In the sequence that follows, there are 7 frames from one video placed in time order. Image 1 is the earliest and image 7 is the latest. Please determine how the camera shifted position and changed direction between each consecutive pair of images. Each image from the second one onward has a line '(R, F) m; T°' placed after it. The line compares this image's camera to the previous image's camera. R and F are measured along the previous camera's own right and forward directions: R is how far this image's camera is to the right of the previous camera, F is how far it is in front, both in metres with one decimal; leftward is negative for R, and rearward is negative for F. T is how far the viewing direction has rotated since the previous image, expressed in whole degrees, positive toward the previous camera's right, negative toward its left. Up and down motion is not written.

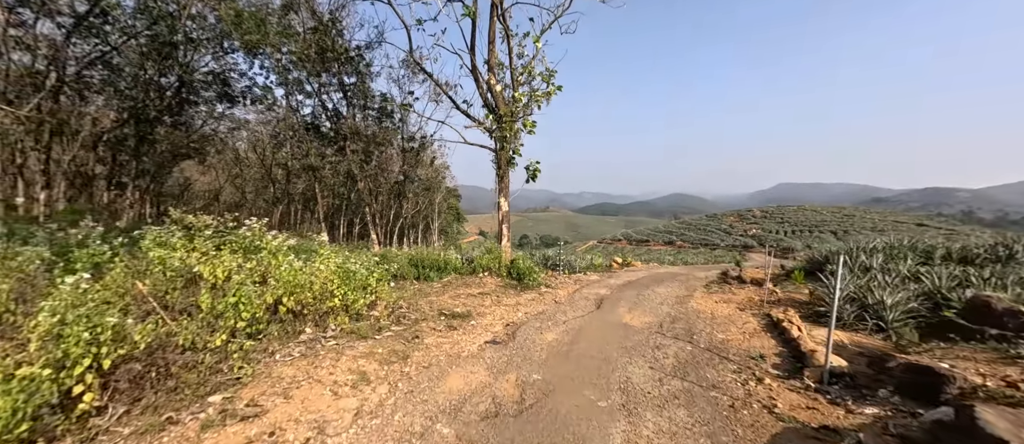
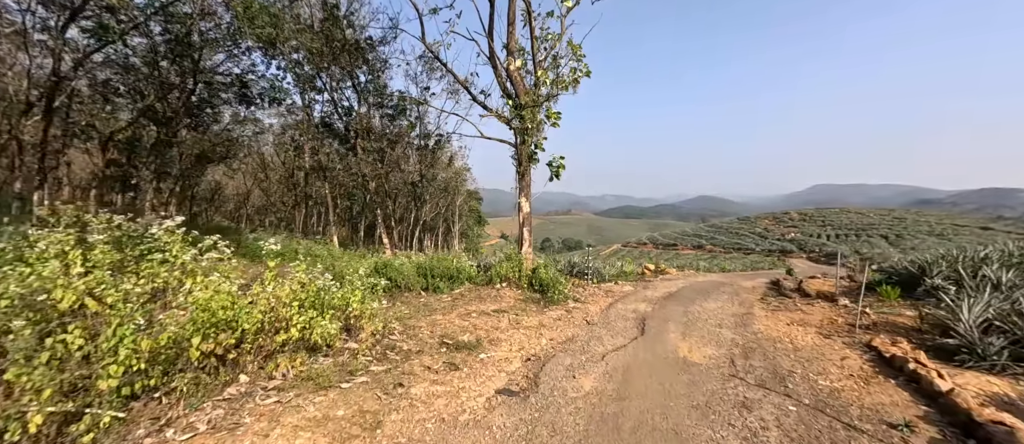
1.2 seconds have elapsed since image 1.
(0.0, +1.1) m; -3°
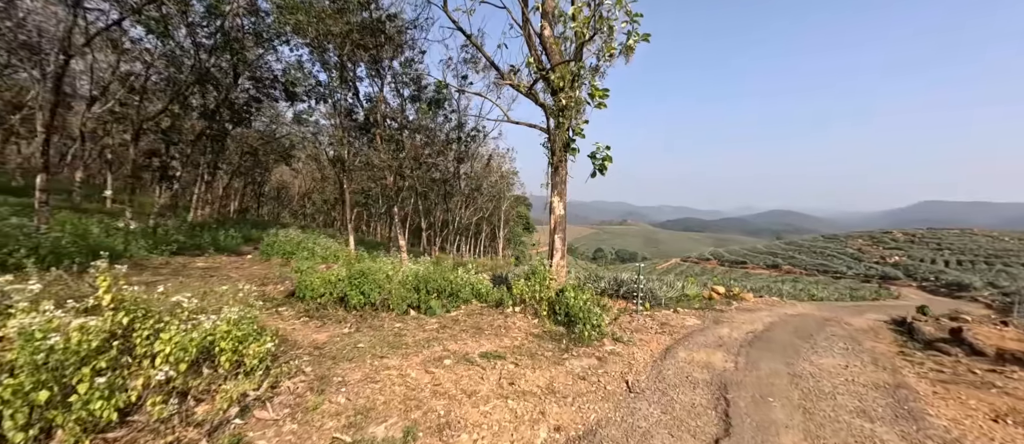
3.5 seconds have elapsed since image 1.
(+0.4, +1.8) m; -8°
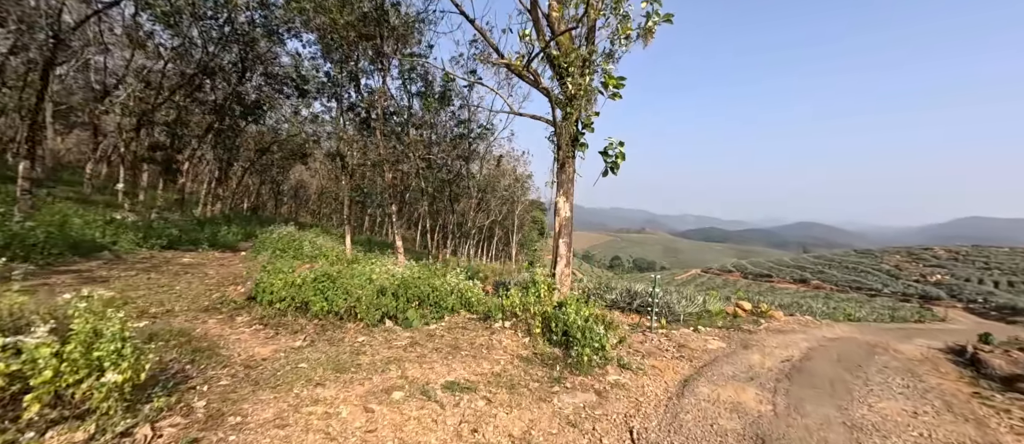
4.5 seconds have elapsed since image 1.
(+0.3, +0.7) m; -3°
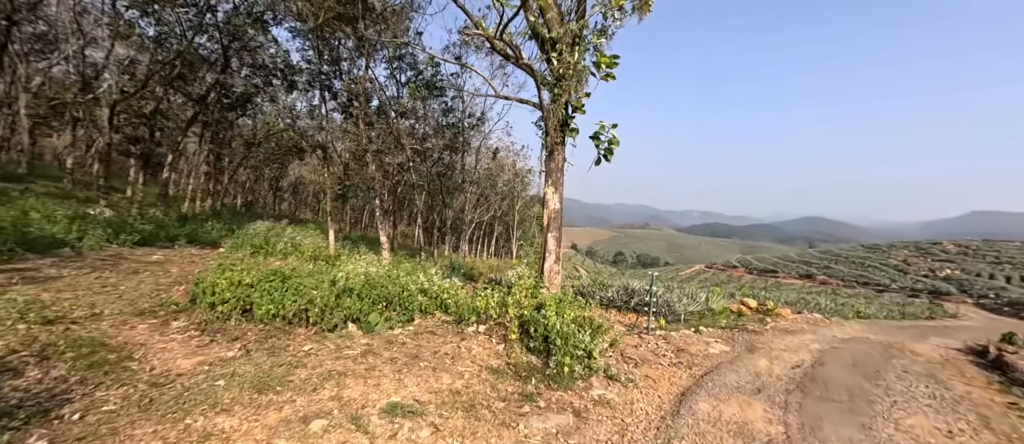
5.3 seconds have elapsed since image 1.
(+0.3, +0.5) m; 0°
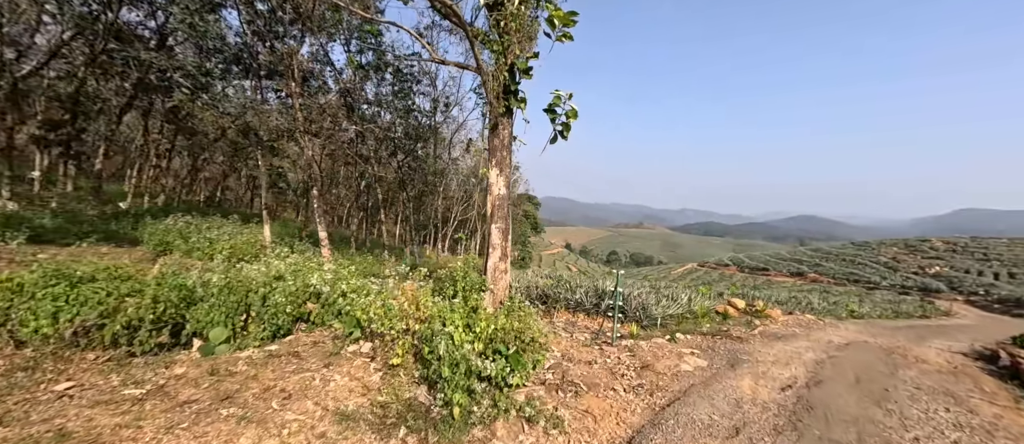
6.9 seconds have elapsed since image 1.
(+0.7, +1.0) m; +1°
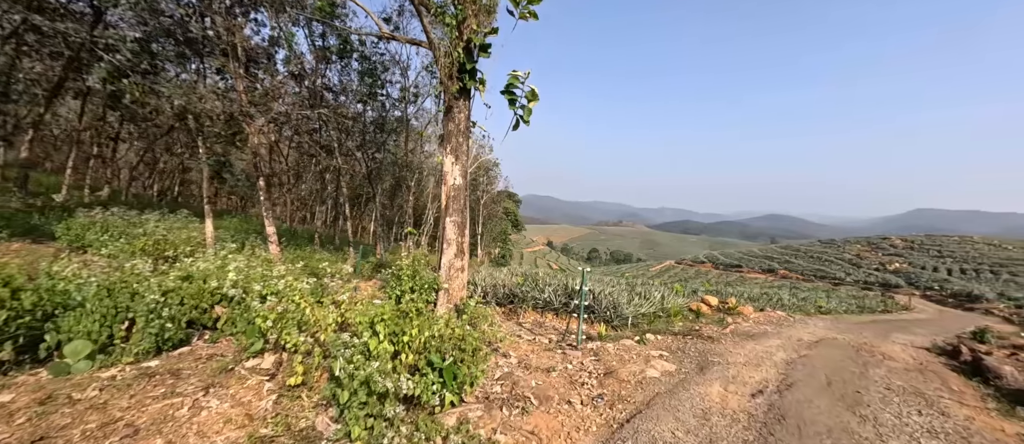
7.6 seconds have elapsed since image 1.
(+0.3, +0.4) m; +3°
